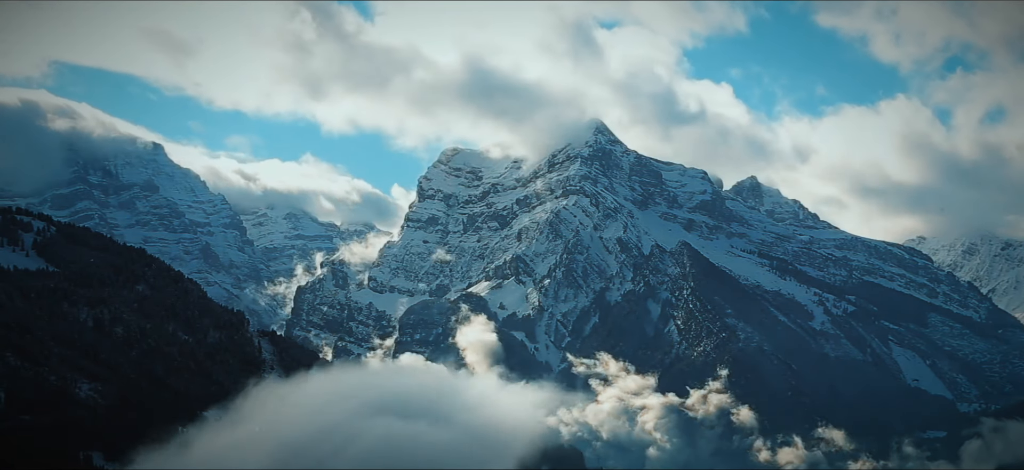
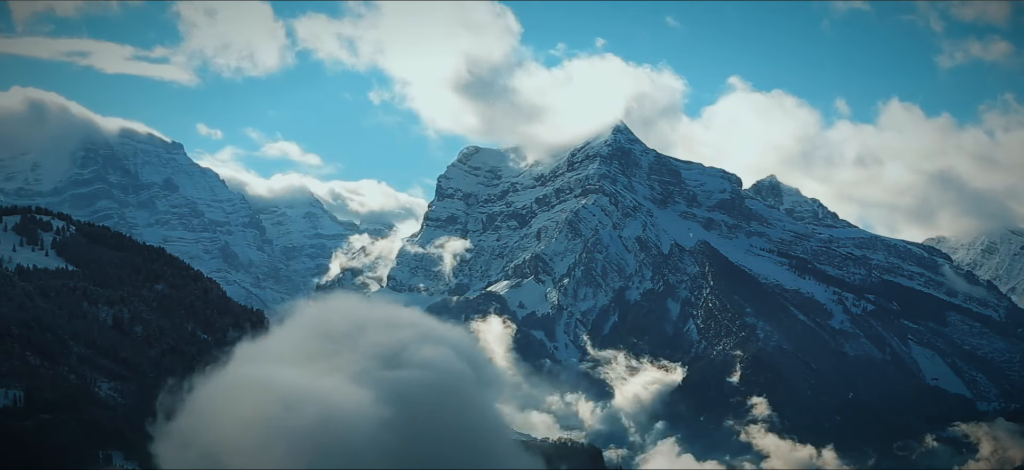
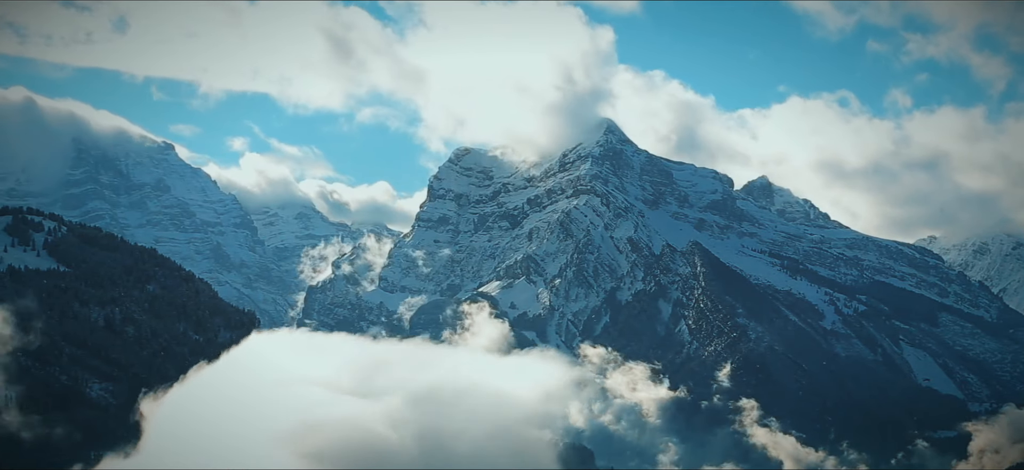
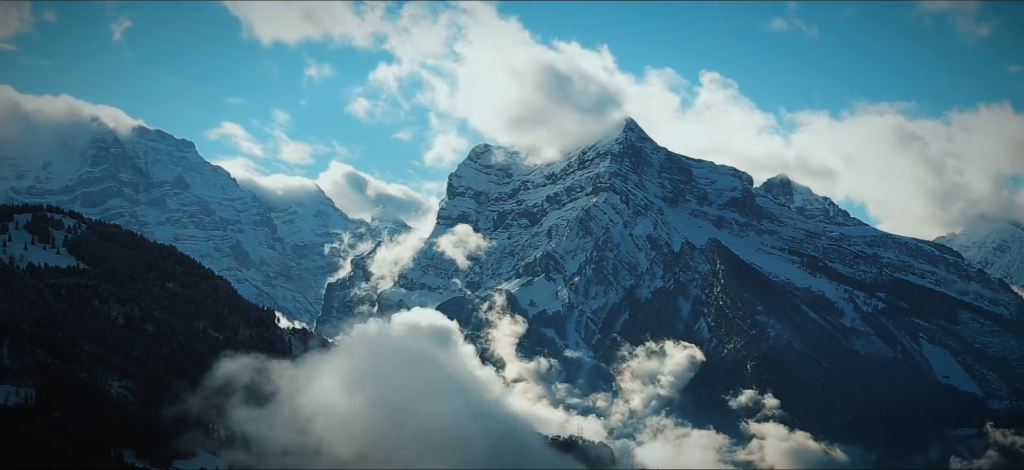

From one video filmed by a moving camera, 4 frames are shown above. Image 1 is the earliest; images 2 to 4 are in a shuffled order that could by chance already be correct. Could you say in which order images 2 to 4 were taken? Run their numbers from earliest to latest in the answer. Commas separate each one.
3, 2, 4
